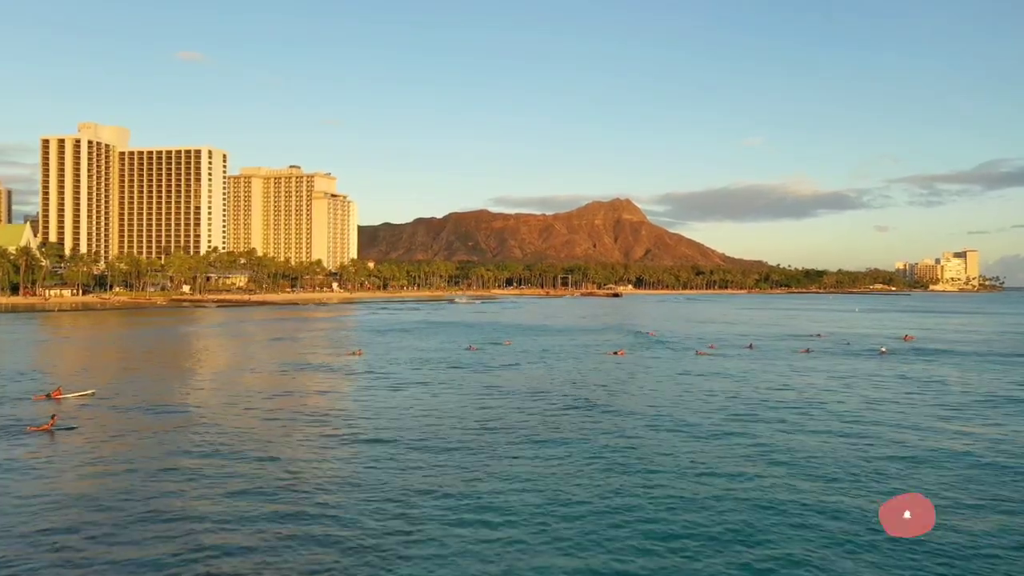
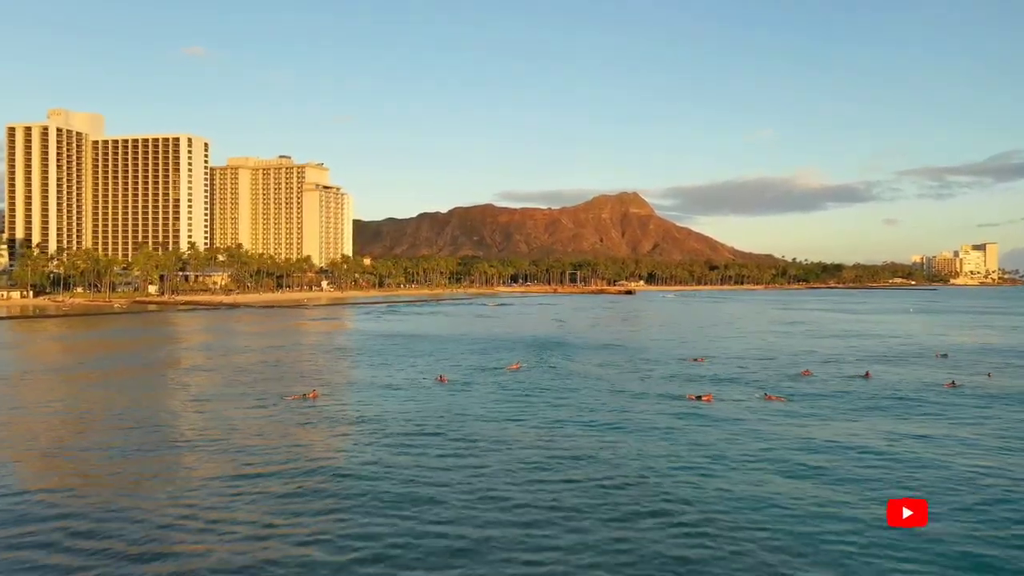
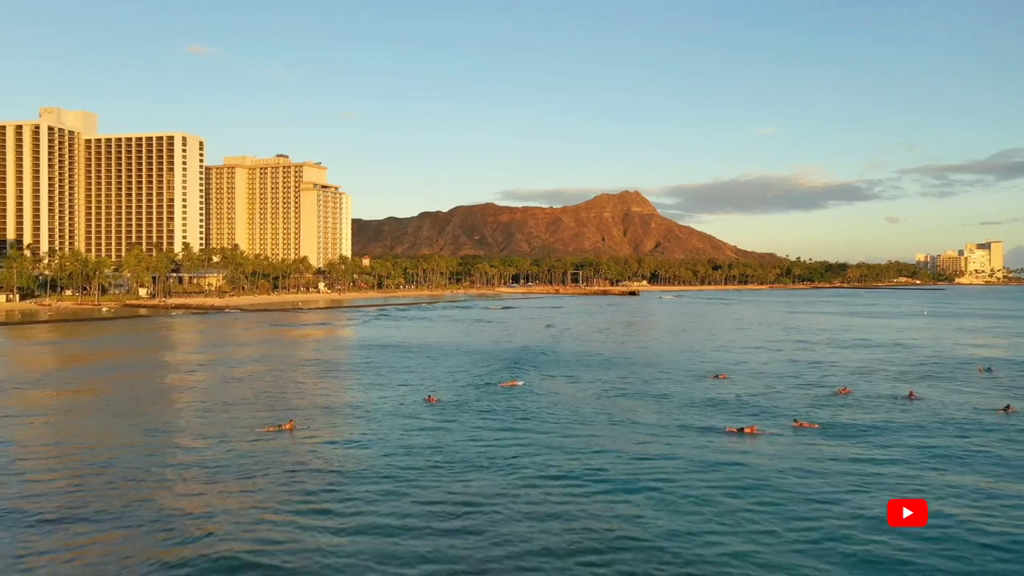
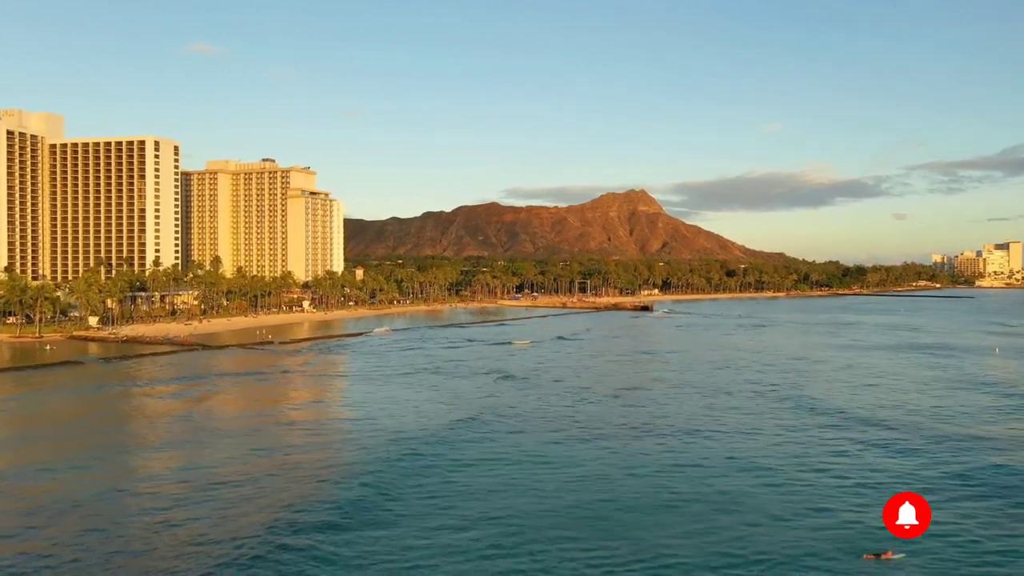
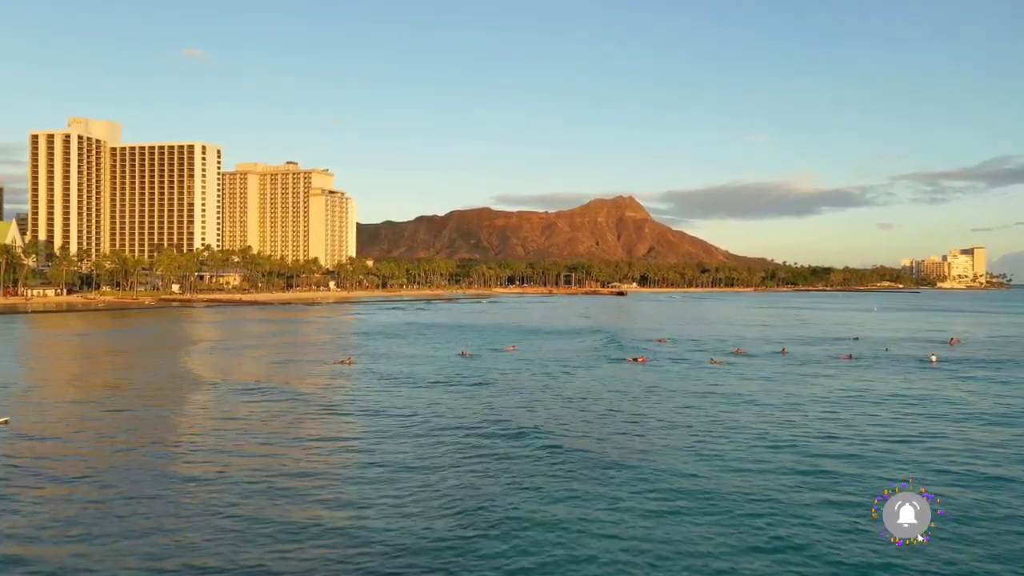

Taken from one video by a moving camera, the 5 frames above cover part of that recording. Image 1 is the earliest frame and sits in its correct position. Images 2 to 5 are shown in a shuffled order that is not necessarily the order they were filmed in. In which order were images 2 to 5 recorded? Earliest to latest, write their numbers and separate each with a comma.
5, 2, 3, 4
